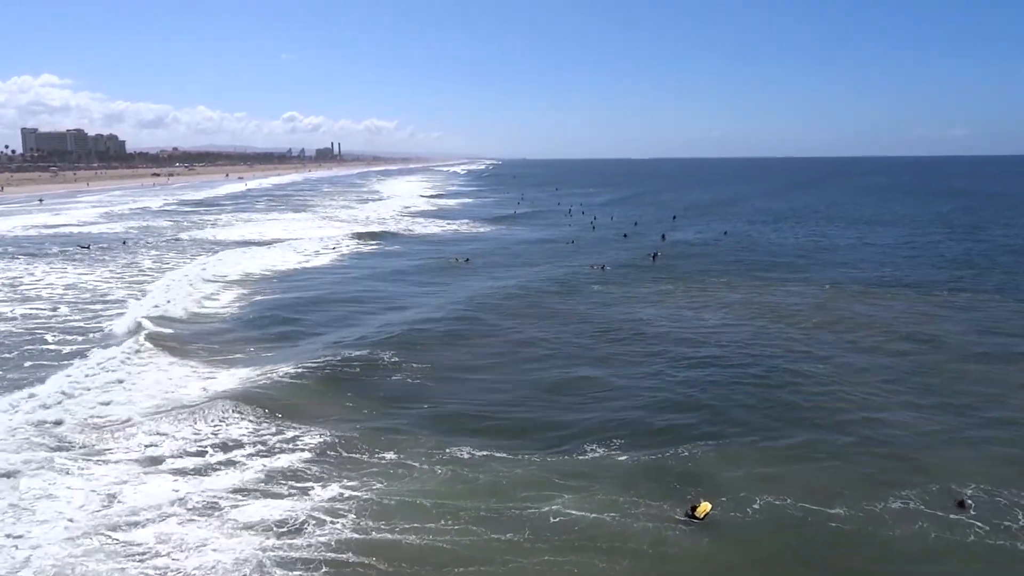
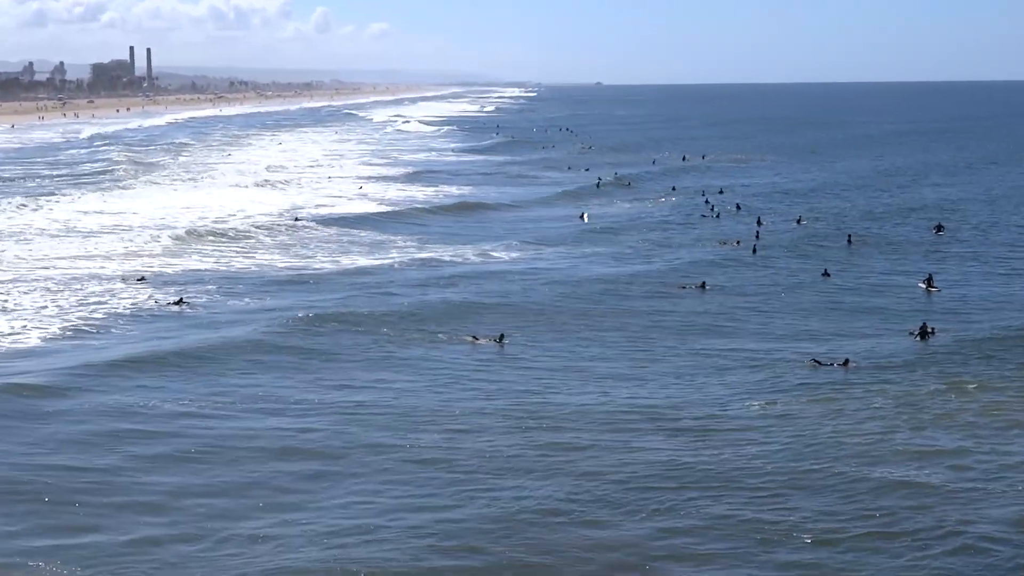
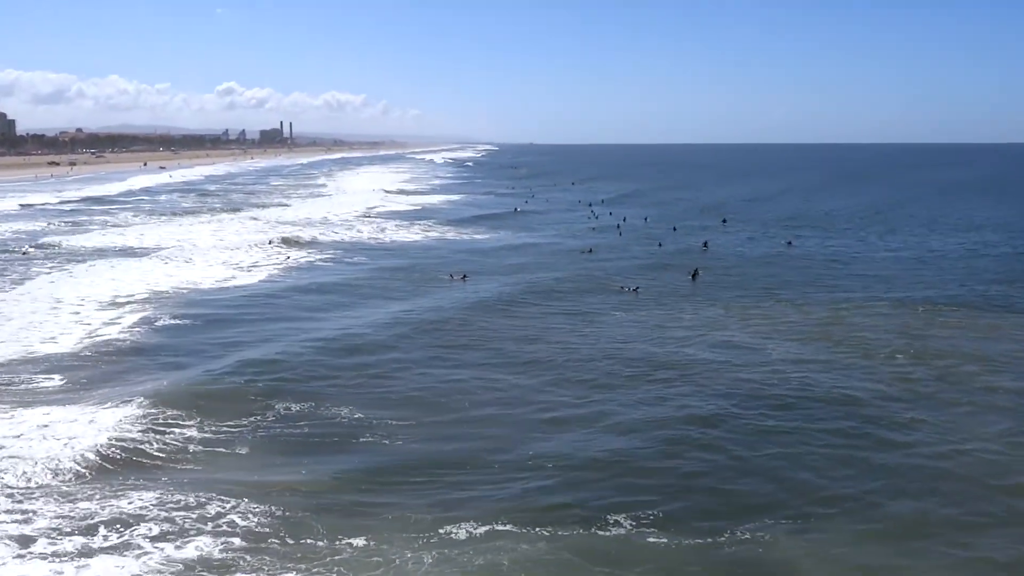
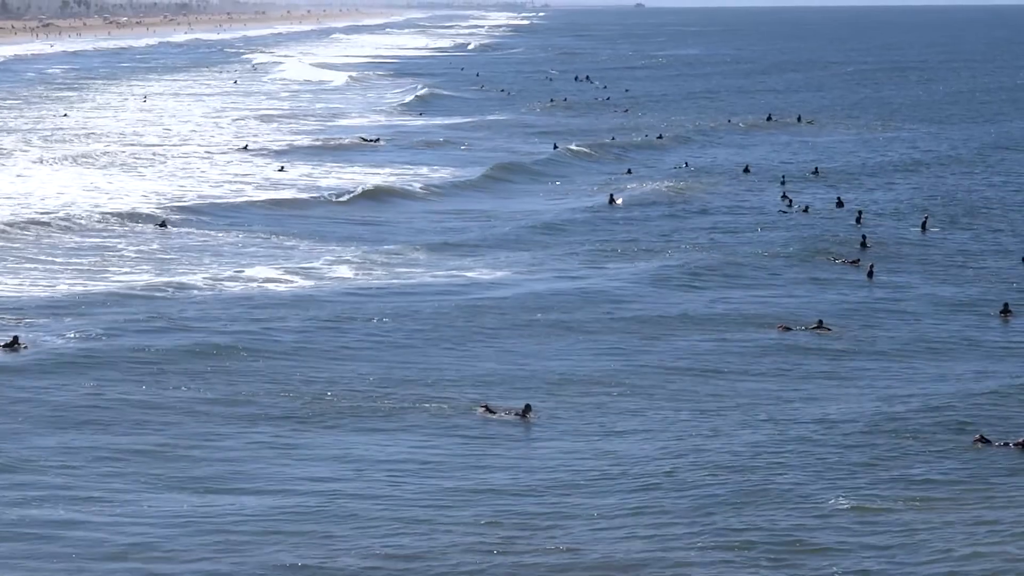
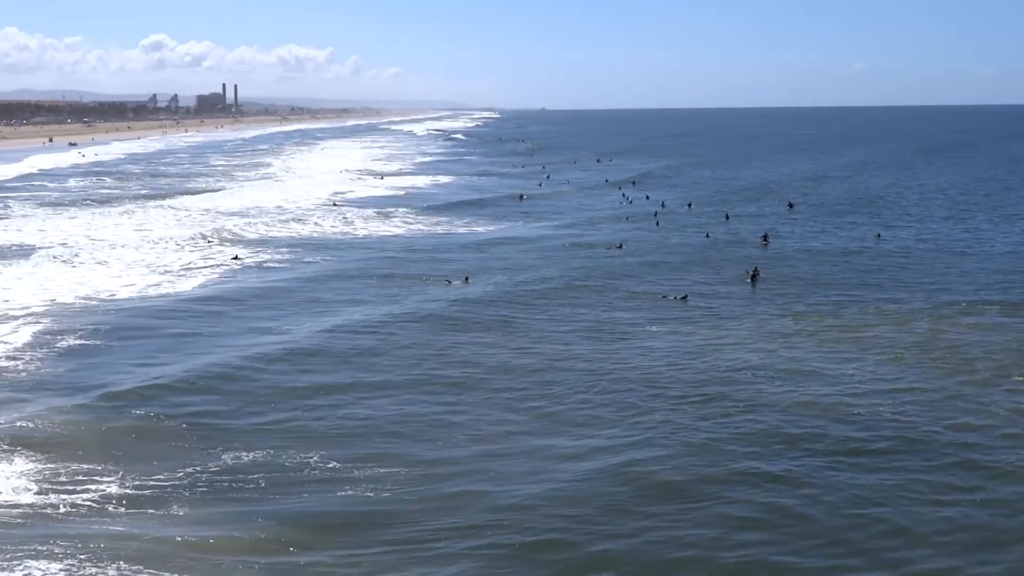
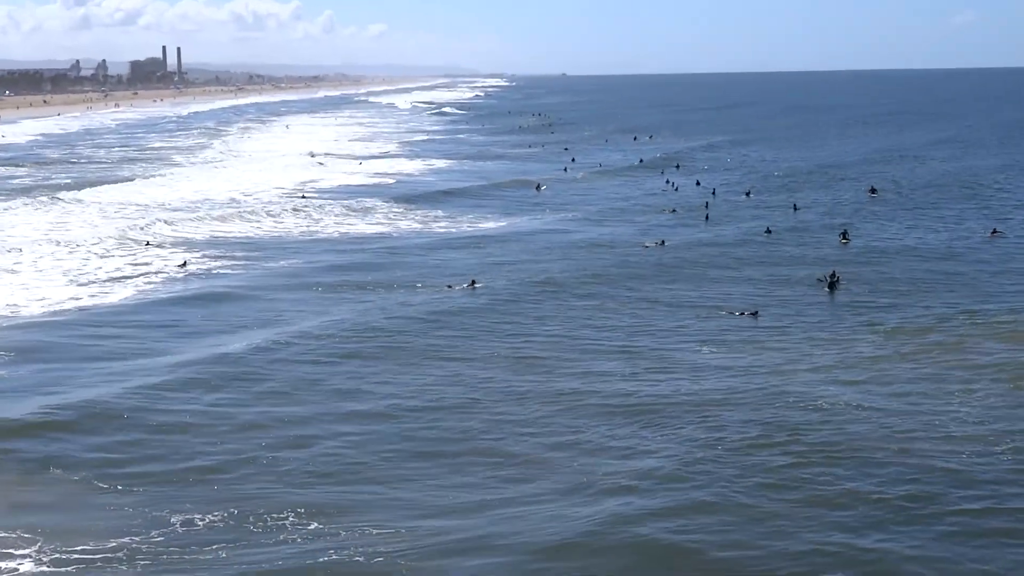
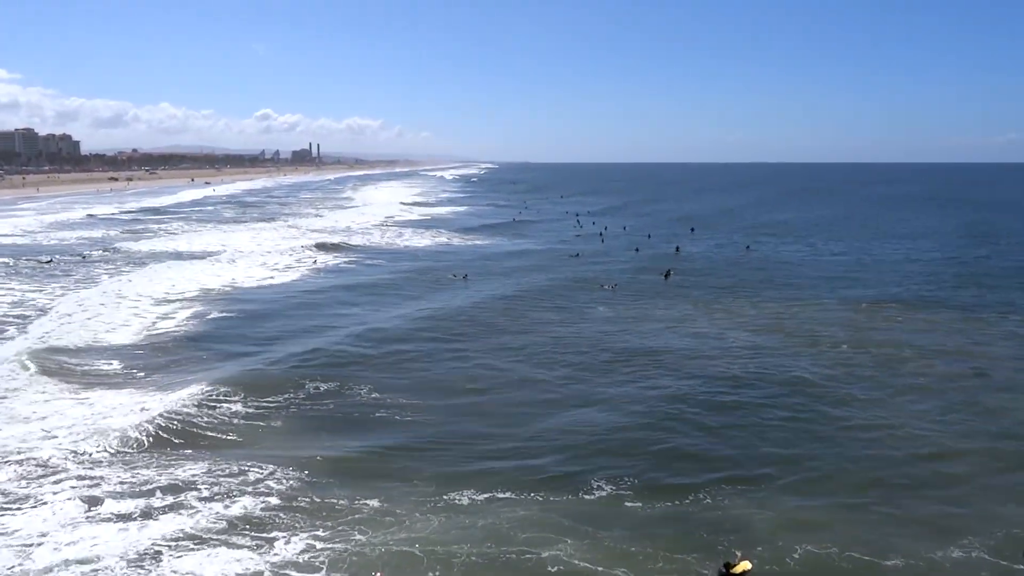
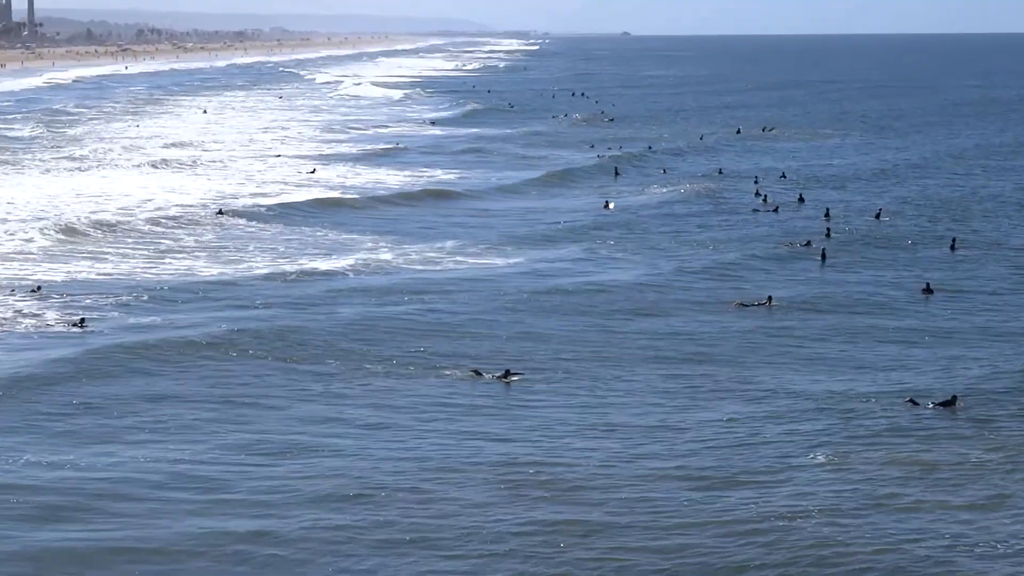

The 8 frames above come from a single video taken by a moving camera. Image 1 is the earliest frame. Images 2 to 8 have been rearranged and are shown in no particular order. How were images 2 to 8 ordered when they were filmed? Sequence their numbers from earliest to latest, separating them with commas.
7, 3, 5, 6, 2, 8, 4
